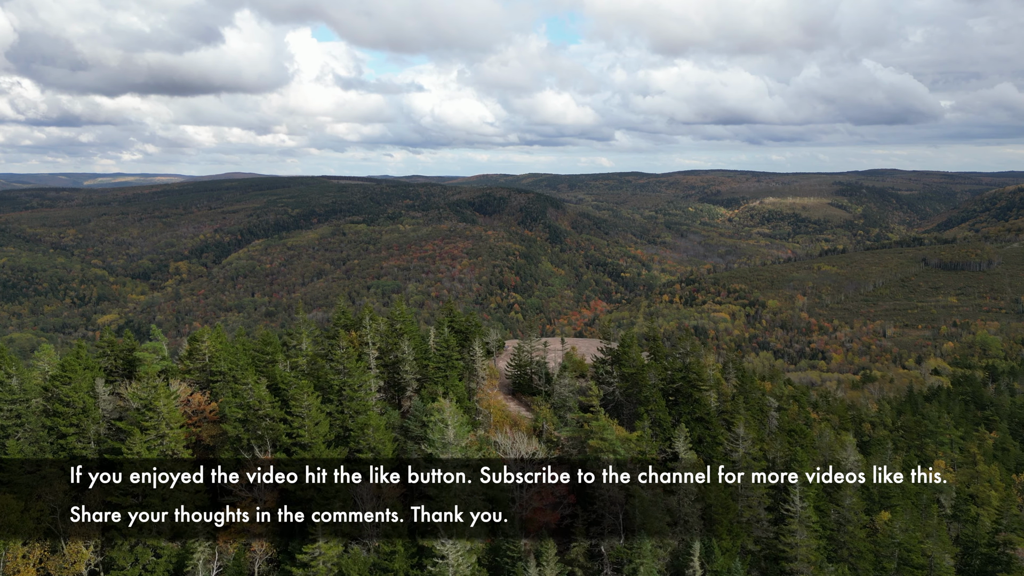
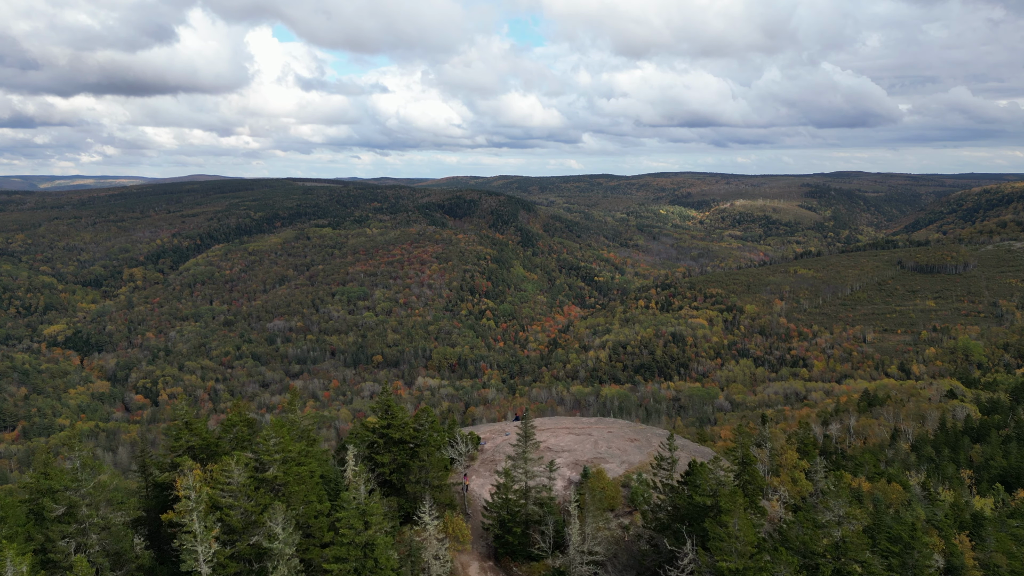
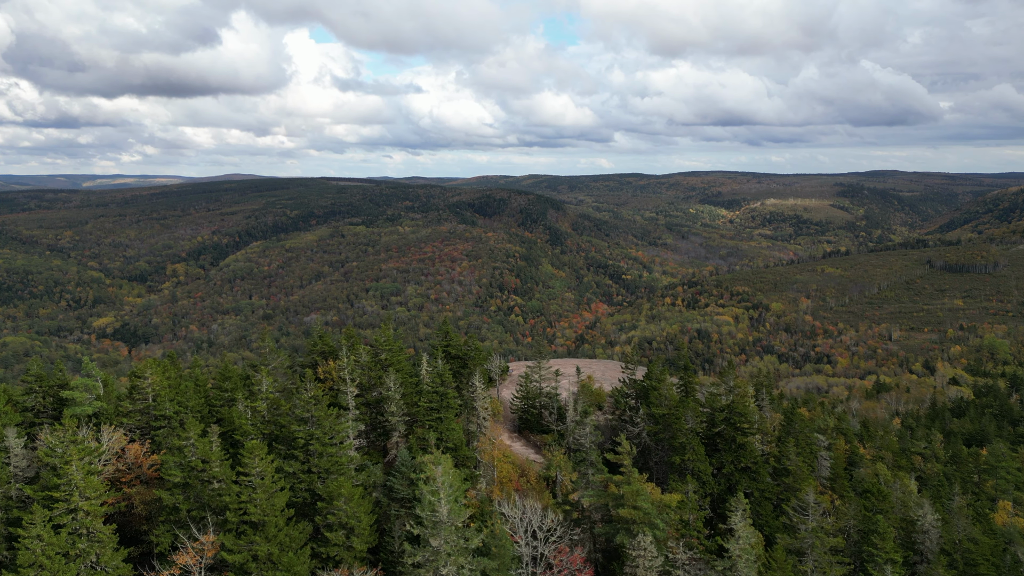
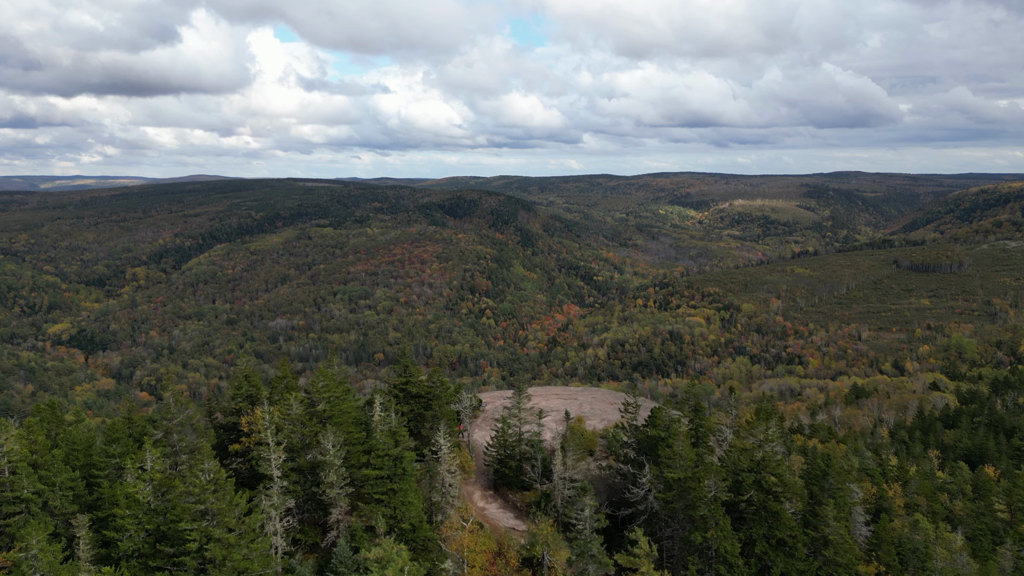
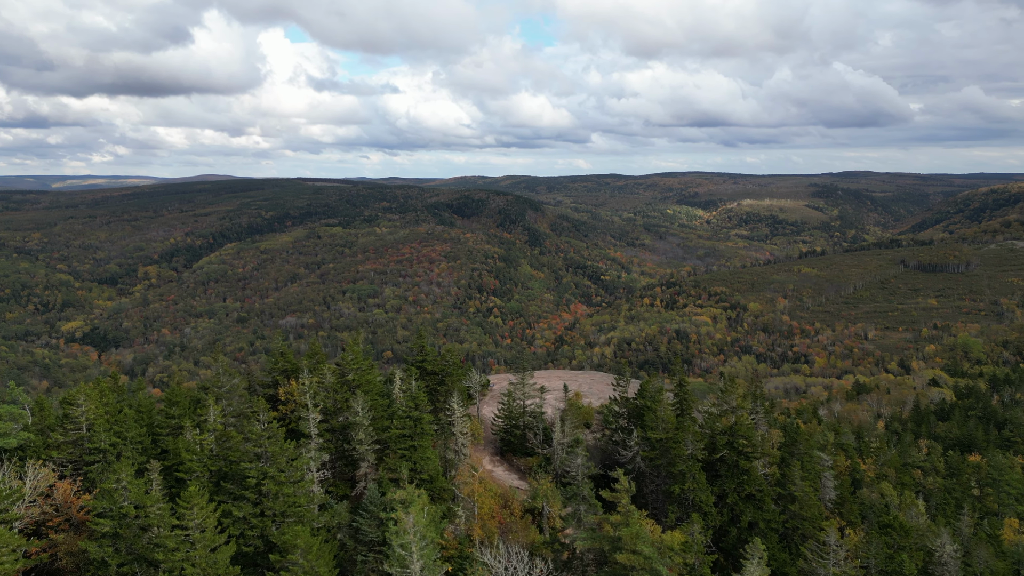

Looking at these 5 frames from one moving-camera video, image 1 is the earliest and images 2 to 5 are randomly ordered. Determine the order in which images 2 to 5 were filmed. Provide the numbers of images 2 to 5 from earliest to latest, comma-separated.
3, 5, 4, 2
